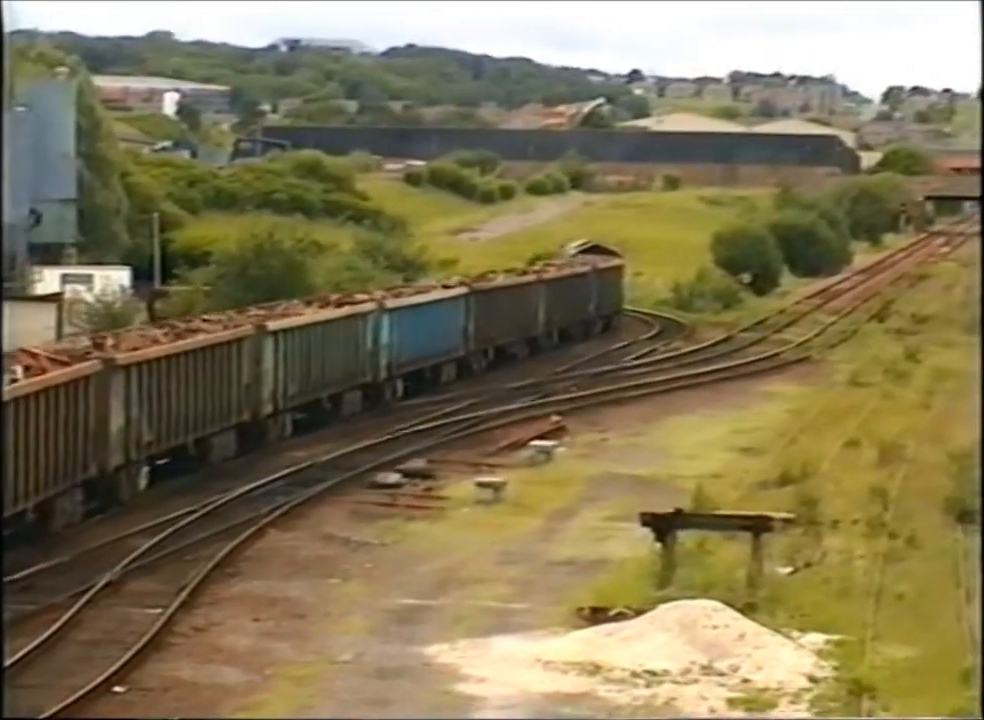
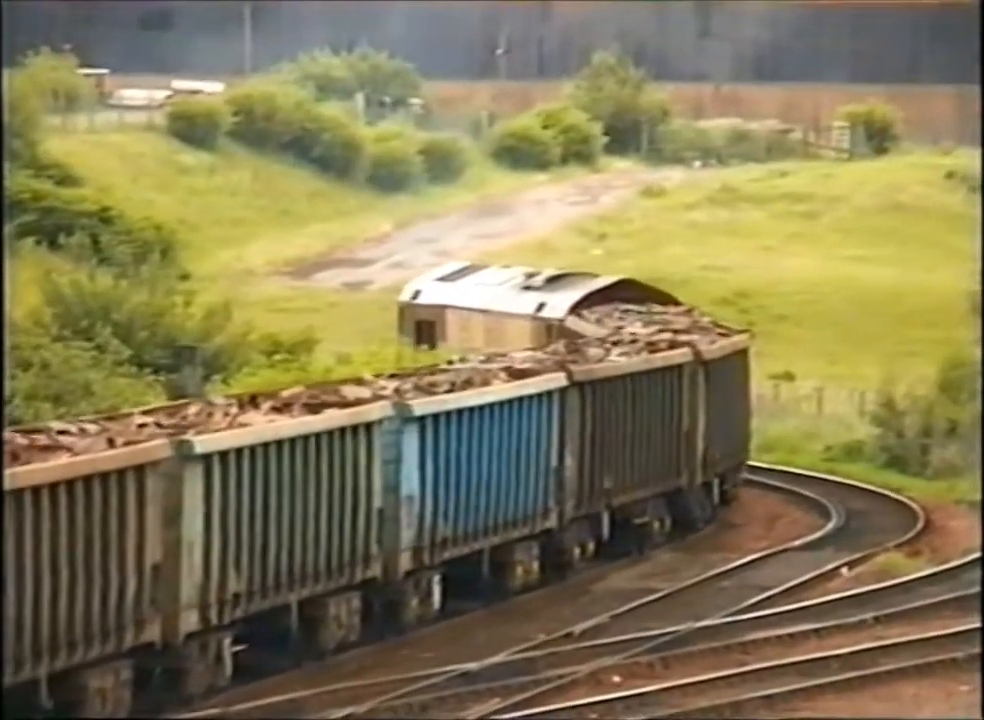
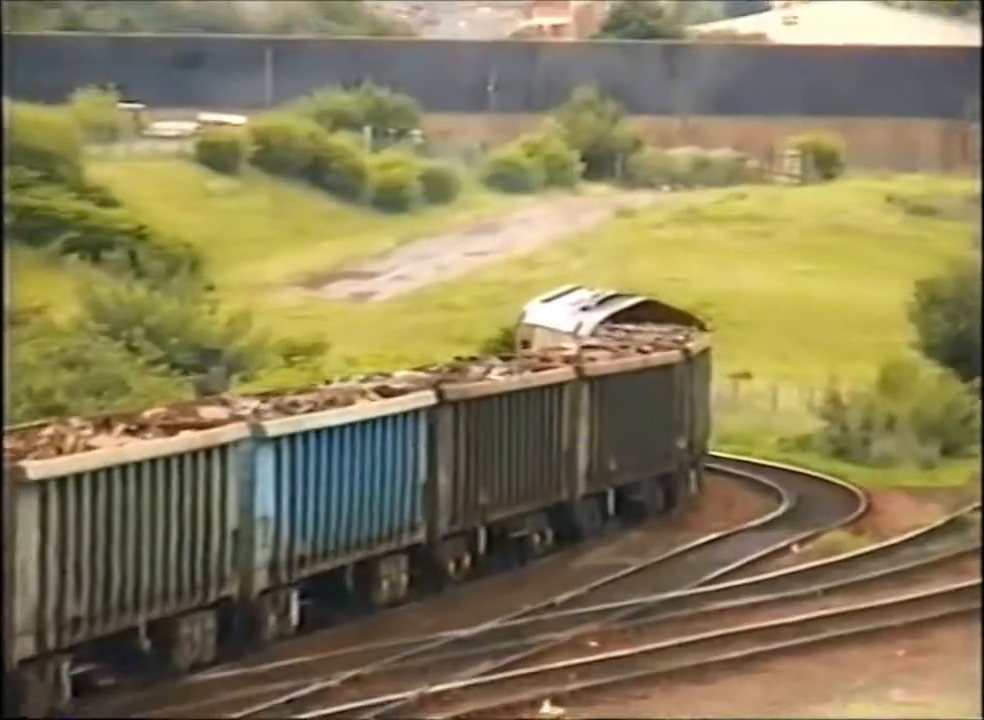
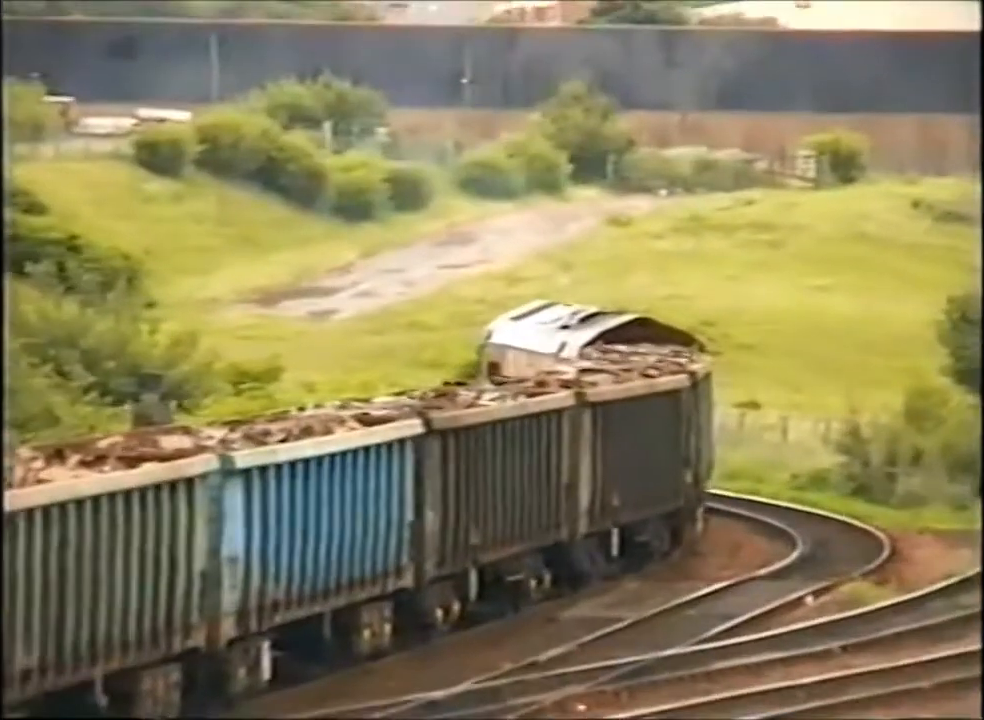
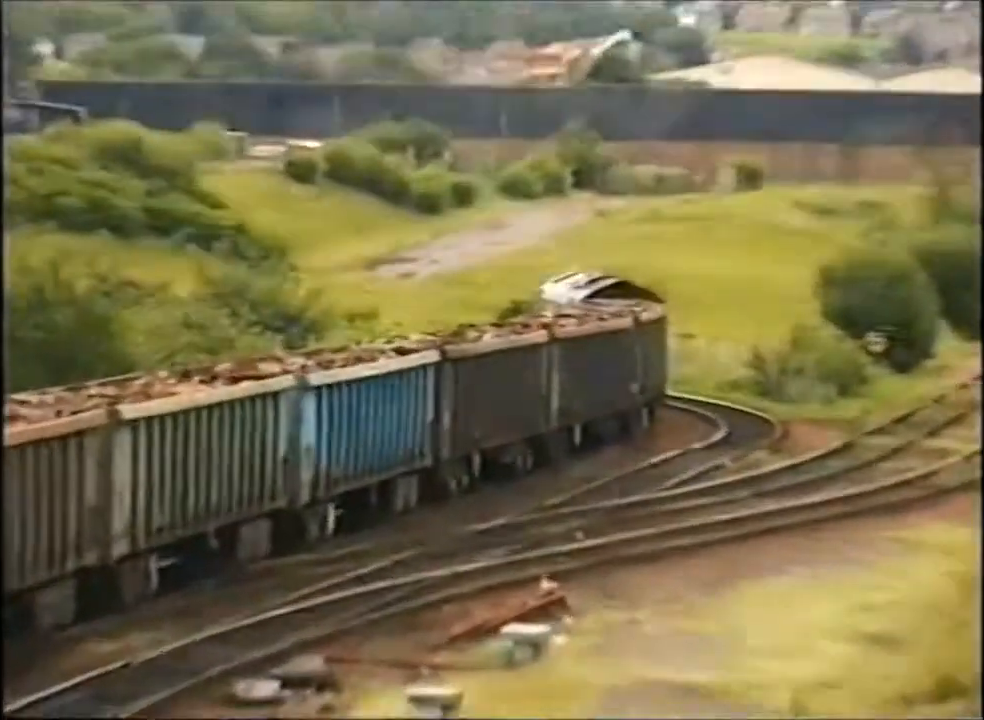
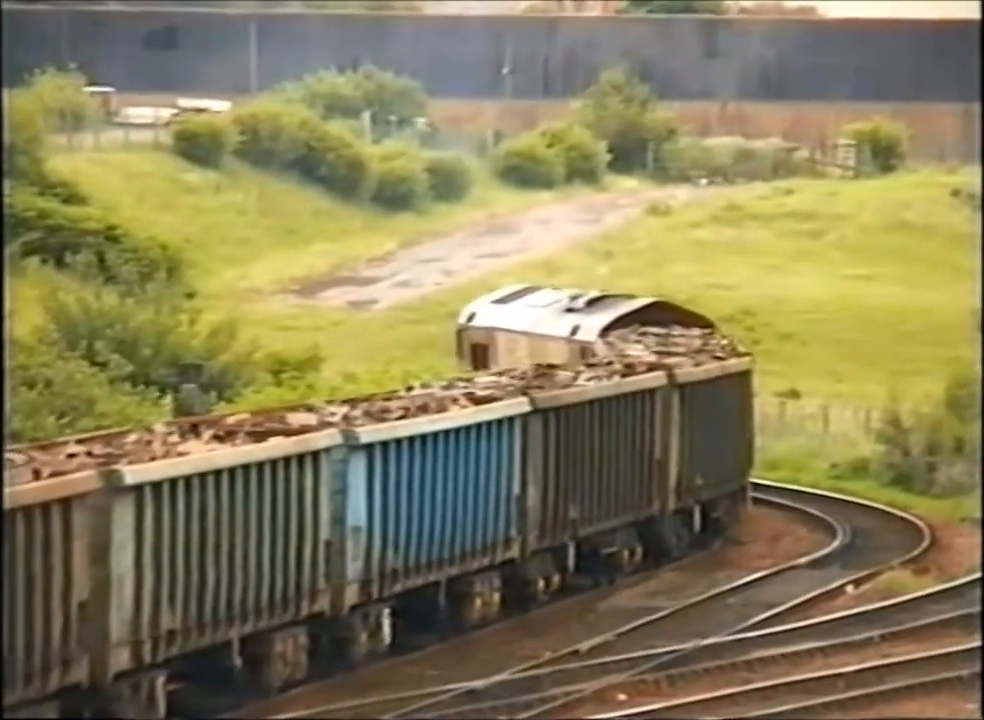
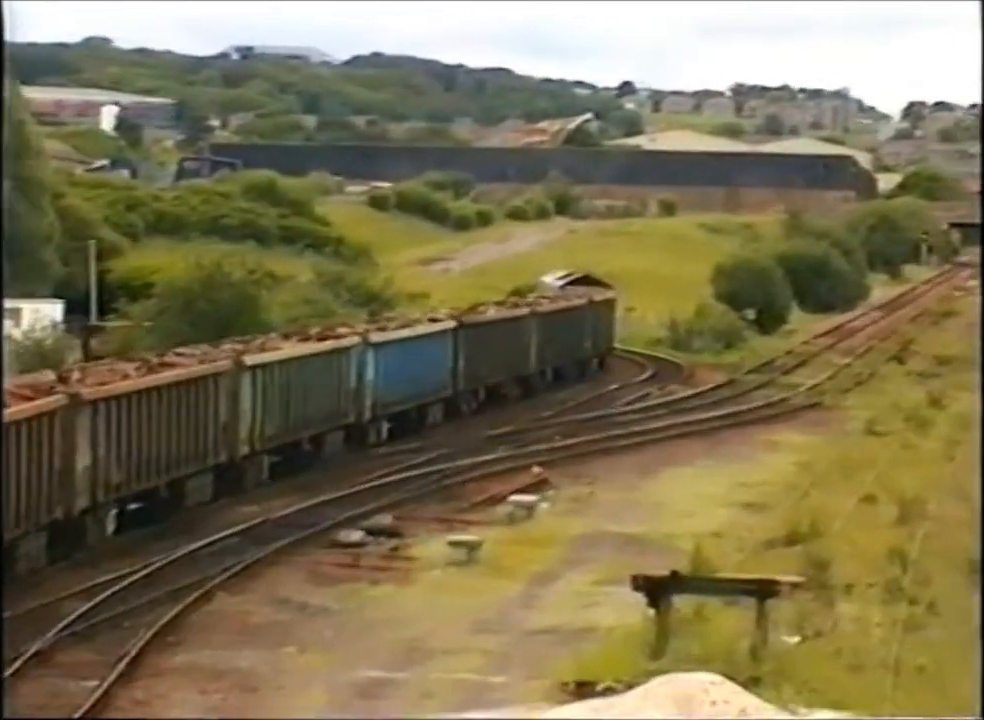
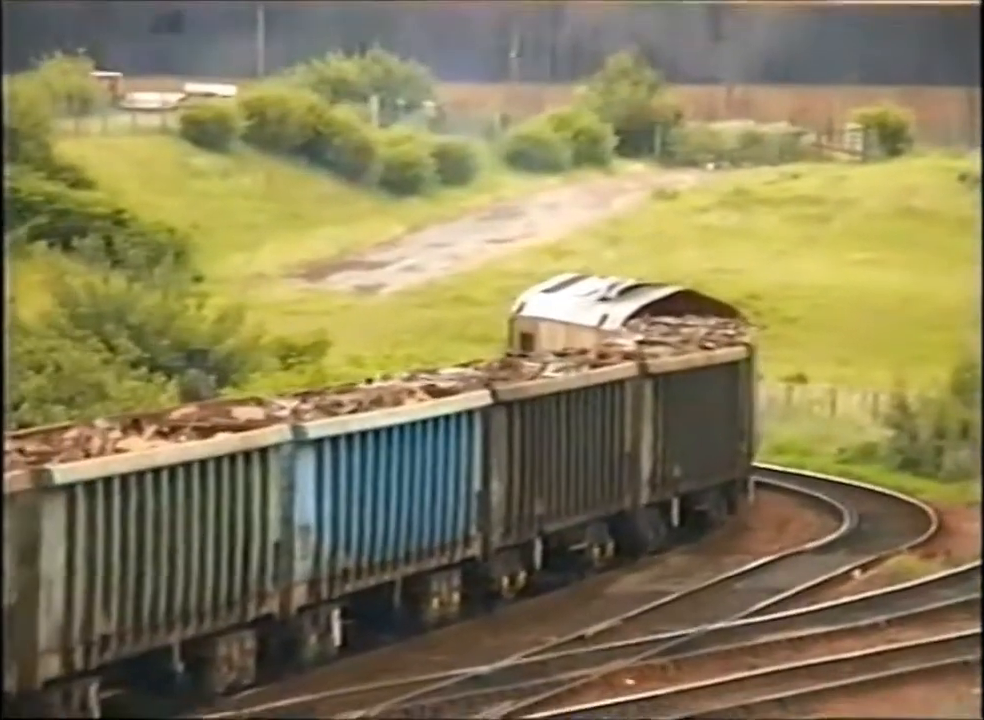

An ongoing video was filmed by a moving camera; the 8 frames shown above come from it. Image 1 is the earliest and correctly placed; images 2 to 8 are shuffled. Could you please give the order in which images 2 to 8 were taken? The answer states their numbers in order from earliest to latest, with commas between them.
7, 5, 3, 4, 8, 6, 2
